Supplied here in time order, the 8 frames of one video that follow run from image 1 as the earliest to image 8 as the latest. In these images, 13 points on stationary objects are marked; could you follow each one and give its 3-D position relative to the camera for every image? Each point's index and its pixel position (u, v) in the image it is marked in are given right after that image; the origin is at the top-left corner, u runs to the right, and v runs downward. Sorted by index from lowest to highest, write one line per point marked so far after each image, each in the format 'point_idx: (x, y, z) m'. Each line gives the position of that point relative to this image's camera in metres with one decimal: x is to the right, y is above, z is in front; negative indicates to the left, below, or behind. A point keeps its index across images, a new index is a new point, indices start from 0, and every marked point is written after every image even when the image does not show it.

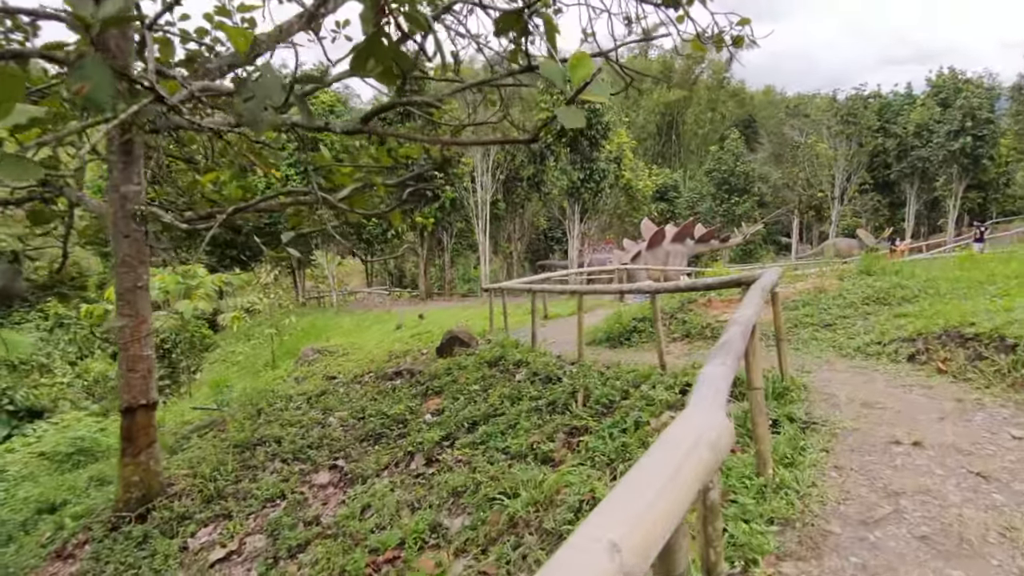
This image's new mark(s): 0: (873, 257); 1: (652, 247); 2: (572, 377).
0: (+3.1, +0.3, +6.5) m
1: (+2.8, +0.8, +15.0) m
2: (+0.4, -0.6, +5.3) m
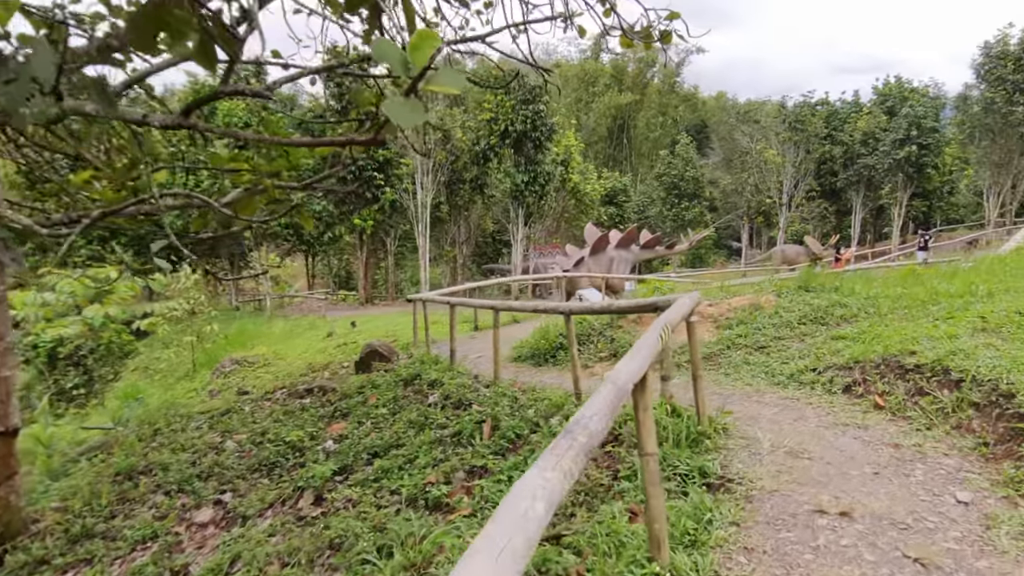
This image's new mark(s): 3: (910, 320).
0: (+2.5, +0.1, +6.1) m
1: (+1.6, +0.7, +14.6) m
2: (-0.2, -0.7, +4.8) m
3: (+2.4, -0.2, +4.4) m
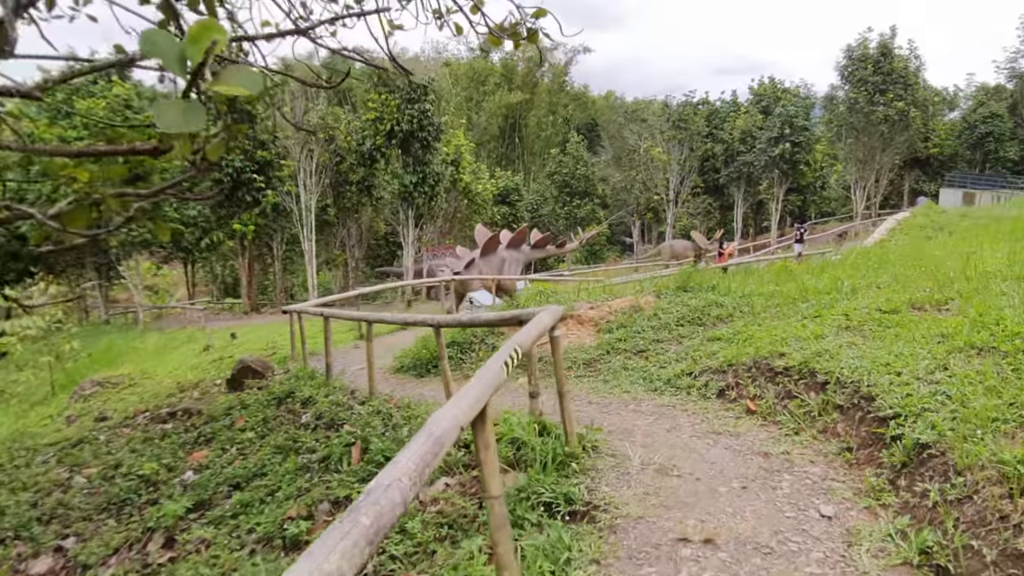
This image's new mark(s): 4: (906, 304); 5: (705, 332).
0: (+1.5, +0.1, +6.2) m
1: (-0.5, +0.7, +14.5) m
2: (-0.9, -0.8, +4.5) m
3: (+1.6, -0.2, +4.5) m
4: (+2.1, -0.1, +4.0) m
5: (+1.2, -0.3, +4.7) m
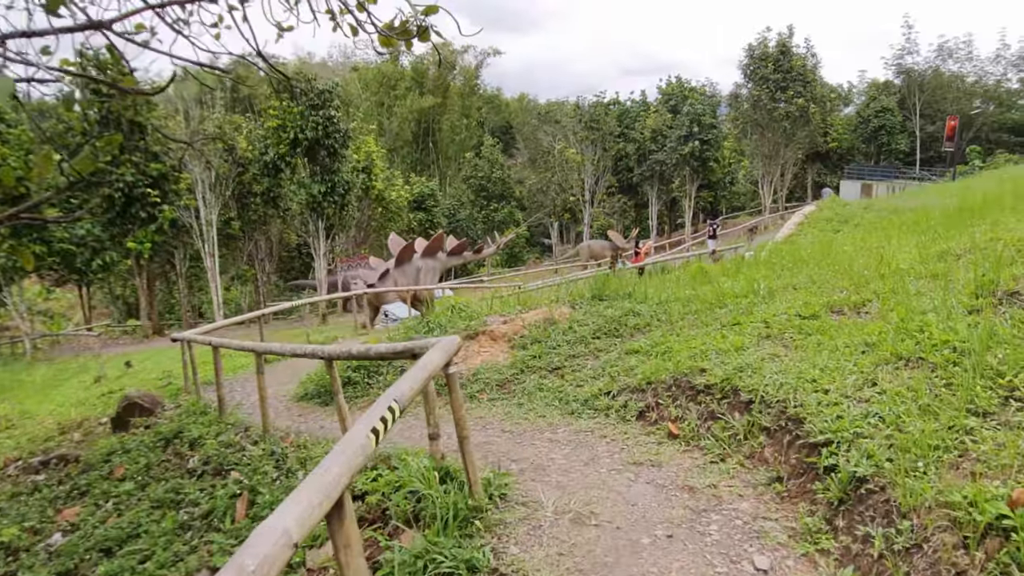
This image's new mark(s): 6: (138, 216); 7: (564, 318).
0: (+0.8, +0.1, +6.0) m
1: (-2.1, +0.5, +14.0) m
2: (-1.4, -1.0, +4.0) m
3: (+1.1, -0.2, +4.3) m
4: (+1.6, -0.1, +3.9) m
5: (+0.7, -0.3, +4.5) m
6: (-8.2, +1.6, +16.4) m
7: (+0.4, -0.2, +5.2) m
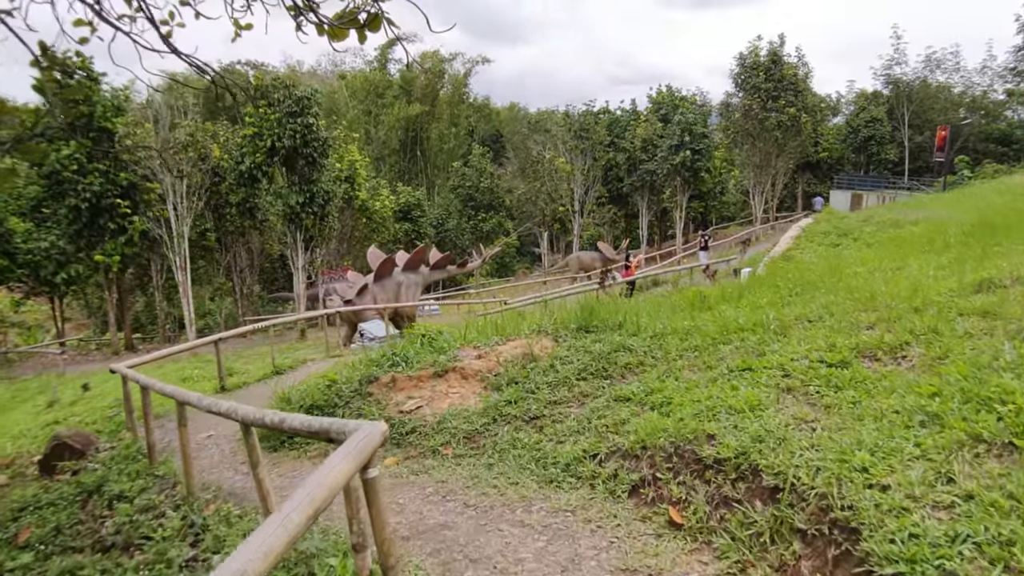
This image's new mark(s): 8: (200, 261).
0: (+0.6, -0.1, +5.3) m
1: (-2.4, +0.2, +13.3) m
2: (-1.6, -1.1, +3.3) m
3: (+0.9, -0.4, +3.6) m
4: (+1.5, -0.3, +3.2) m
5: (+0.5, -0.5, +3.8) m
6: (-8.5, +1.3, +15.7) m
7: (+0.2, -0.4, +4.6) m
8: (-8.2, +0.7, +19.8) m
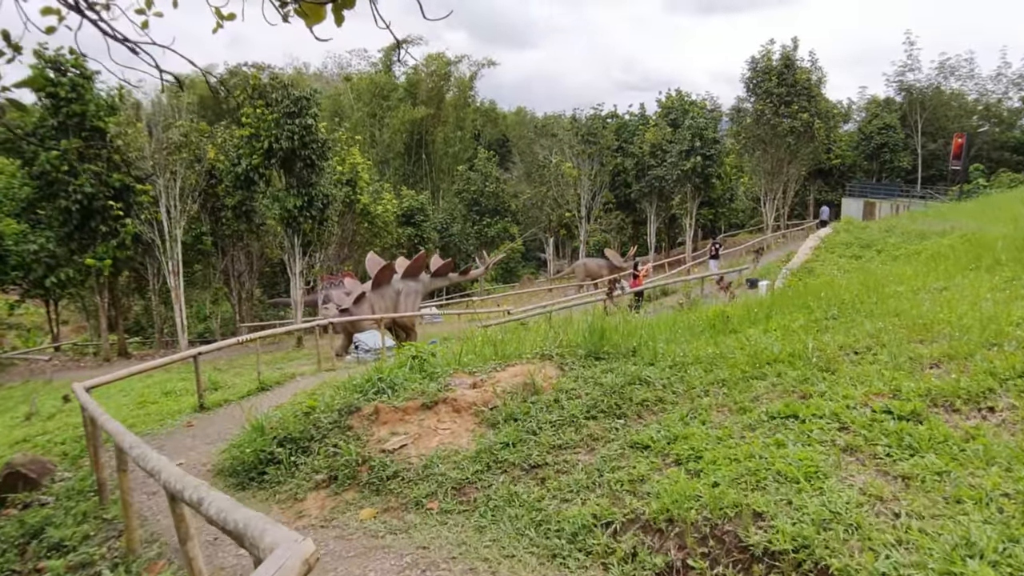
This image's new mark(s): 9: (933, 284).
0: (+0.6, -0.2, +4.8) m
1: (-2.3, 0.0, +12.8) m
2: (-1.6, -1.2, +2.8) m
3: (+0.9, -0.5, +3.1) m
4: (+1.4, -0.4, +2.6) m
5: (+0.5, -0.6, +3.3) m
6: (-8.4, +1.2, +15.2) m
7: (+0.2, -0.5, +4.0) m
8: (-8.1, +0.6, +19.3) m
9: (+3.0, 0.0, +5.3) m
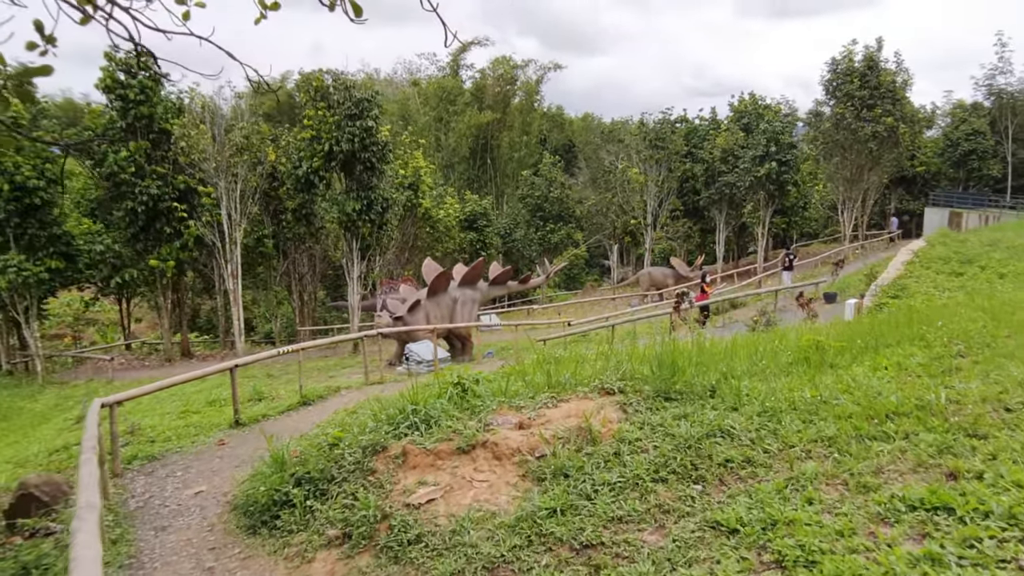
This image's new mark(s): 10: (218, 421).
0: (+0.9, -0.4, +4.0) m
1: (-1.3, -0.1, +12.3) m
2: (-1.5, -1.3, +2.2) m
3: (+1.1, -0.6, +2.3) m
4: (+1.6, -0.5, +1.9) m
5: (+0.7, -0.7, +2.5) m
6: (-7.2, +1.1, +15.2) m
7: (+0.4, -0.6, +3.3) m
8: (-6.5, +0.5, +19.3) m
9: (+3.3, -0.1, +4.3) m
10: (-2.9, -1.3, +7.5) m
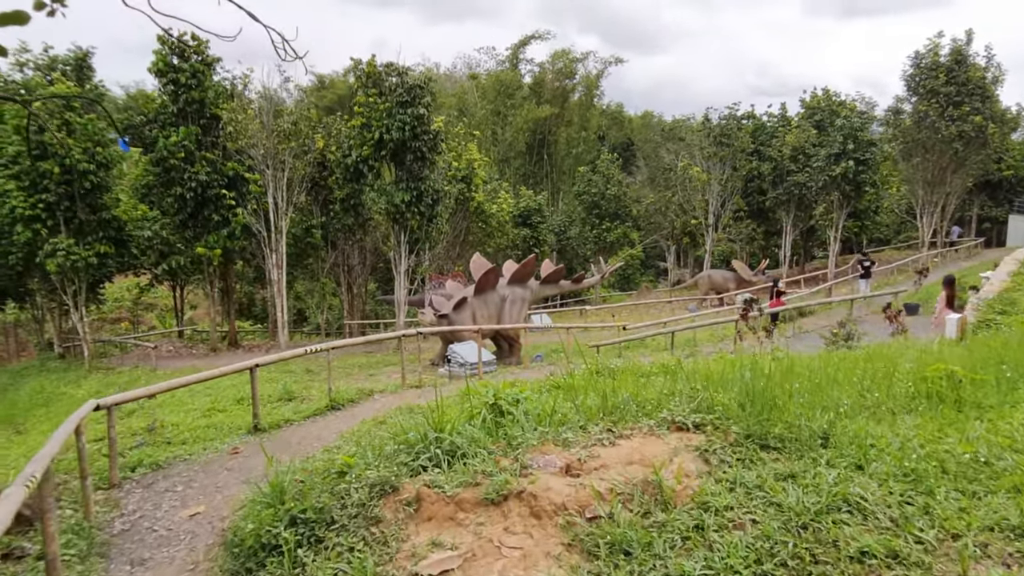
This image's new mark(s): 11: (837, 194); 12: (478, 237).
0: (+1.1, -0.4, +3.2) m
1: (-0.5, -0.1, +11.6) m
2: (-1.4, -1.3, +1.5) m
3: (+1.1, -0.7, +1.5) m
4: (+1.6, -0.6, +0.9) m
5: (+0.8, -0.8, +1.7) m
6: (-6.1, +1.4, +14.9) m
7: (+0.6, -0.7, +2.5) m
8: (-5.2, +0.7, +18.9) m
9: (+3.5, -0.3, +3.3) m
10: (-2.5, -1.3, +6.9) m
11: (+8.3, +2.4, +19.1) m
12: (-1.0, +1.3, +19.4) m
